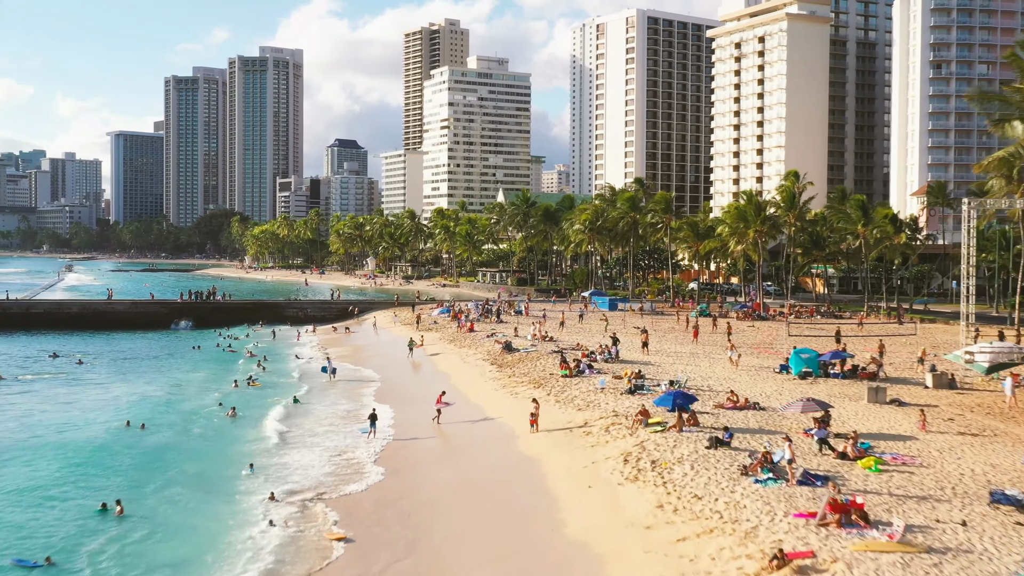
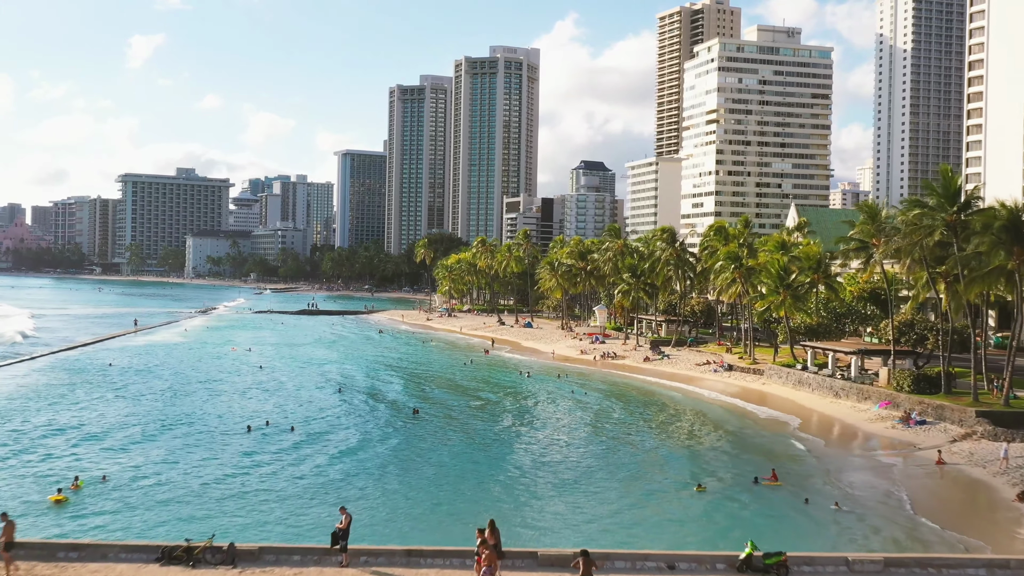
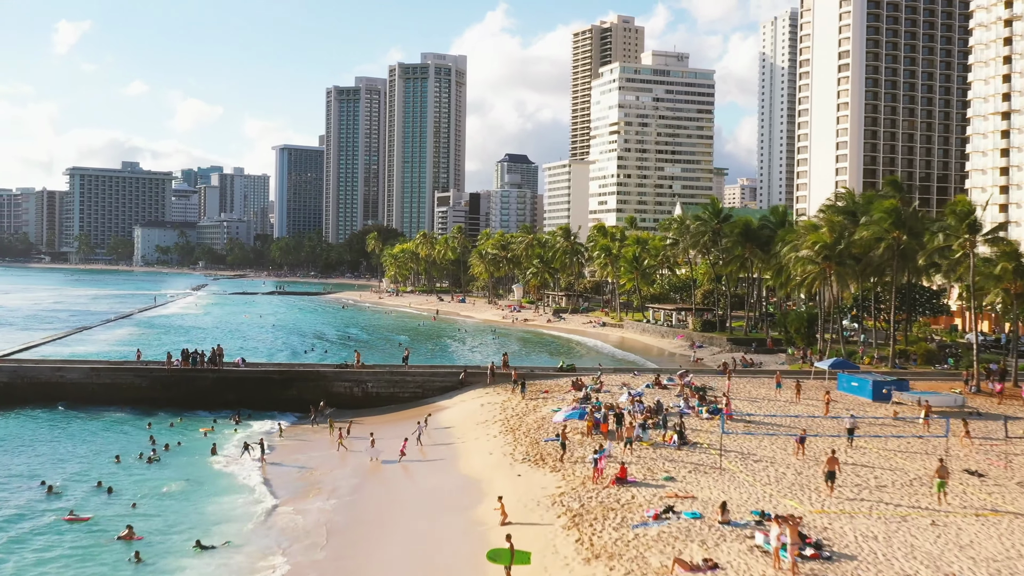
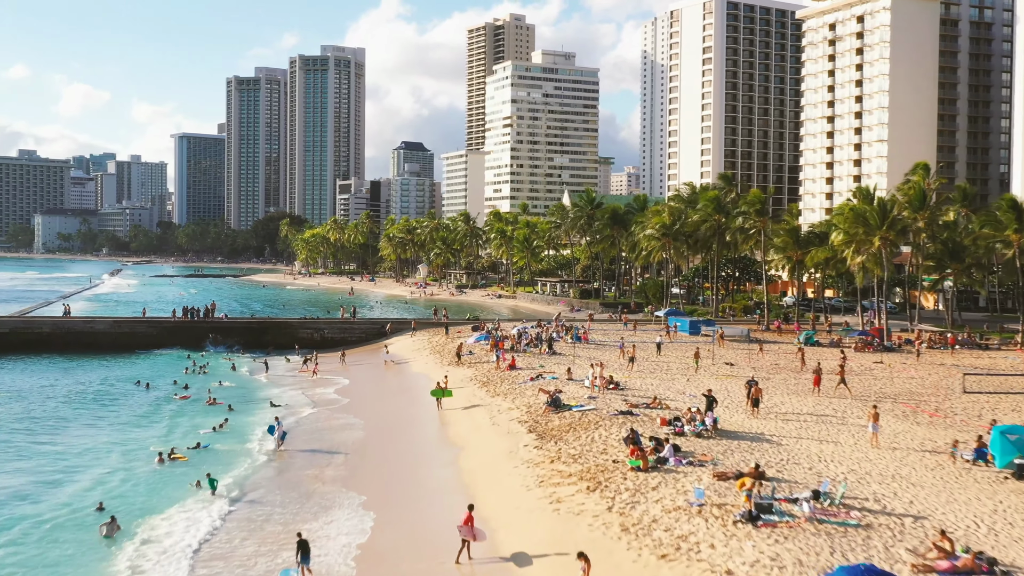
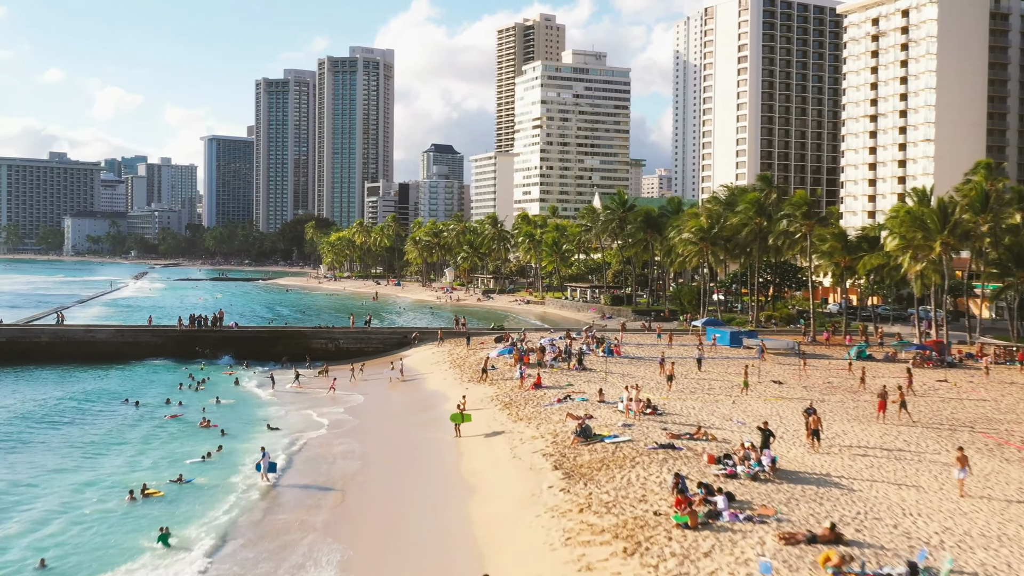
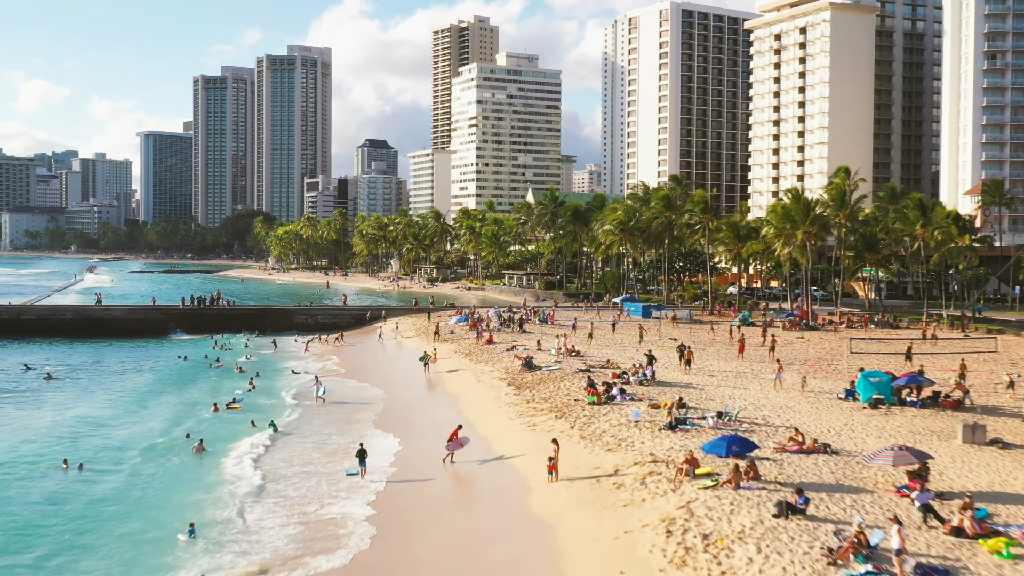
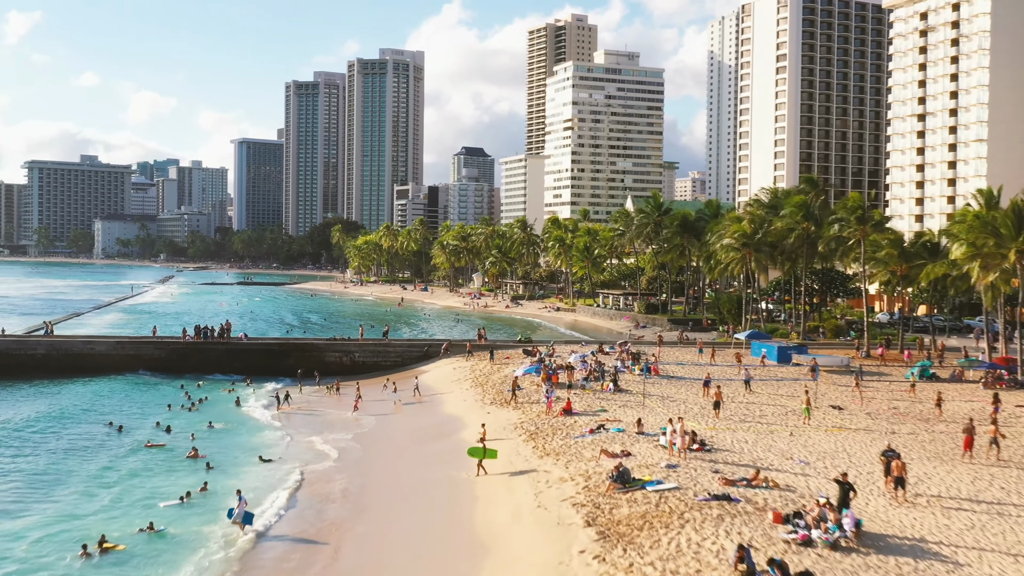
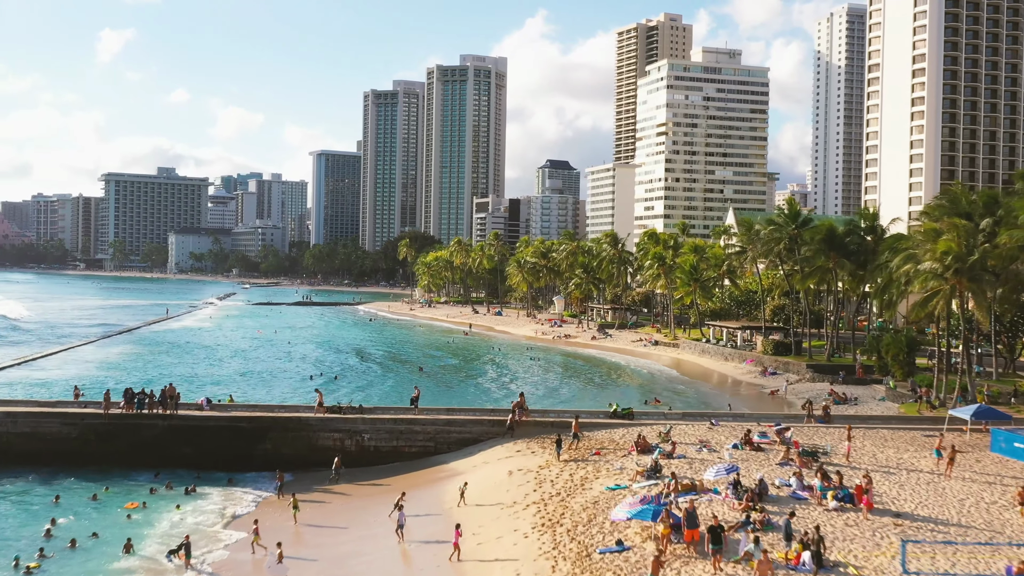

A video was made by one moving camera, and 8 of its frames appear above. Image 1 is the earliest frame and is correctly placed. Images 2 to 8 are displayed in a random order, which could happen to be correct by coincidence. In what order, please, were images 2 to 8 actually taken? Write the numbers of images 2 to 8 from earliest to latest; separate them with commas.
6, 4, 5, 7, 3, 8, 2
